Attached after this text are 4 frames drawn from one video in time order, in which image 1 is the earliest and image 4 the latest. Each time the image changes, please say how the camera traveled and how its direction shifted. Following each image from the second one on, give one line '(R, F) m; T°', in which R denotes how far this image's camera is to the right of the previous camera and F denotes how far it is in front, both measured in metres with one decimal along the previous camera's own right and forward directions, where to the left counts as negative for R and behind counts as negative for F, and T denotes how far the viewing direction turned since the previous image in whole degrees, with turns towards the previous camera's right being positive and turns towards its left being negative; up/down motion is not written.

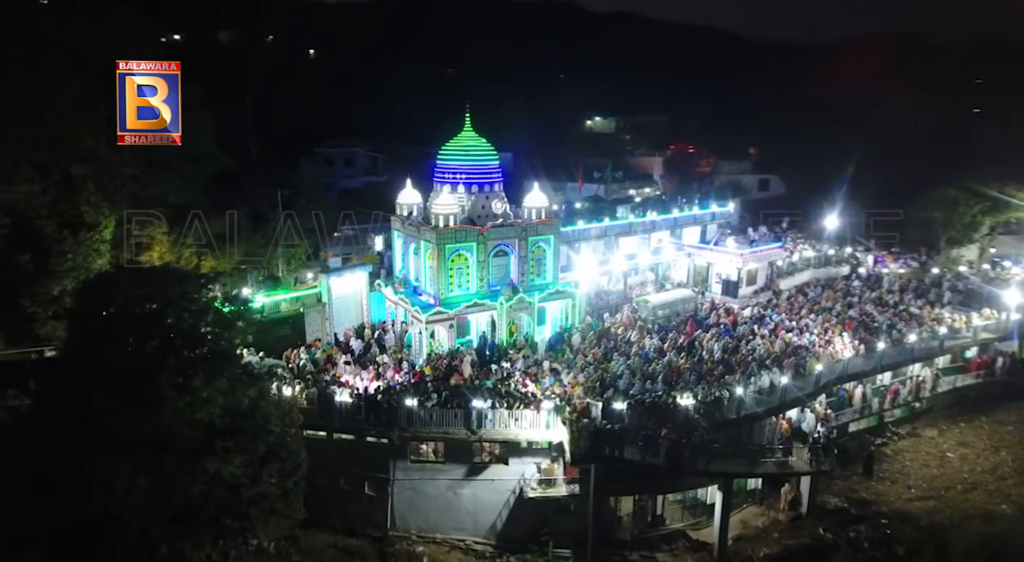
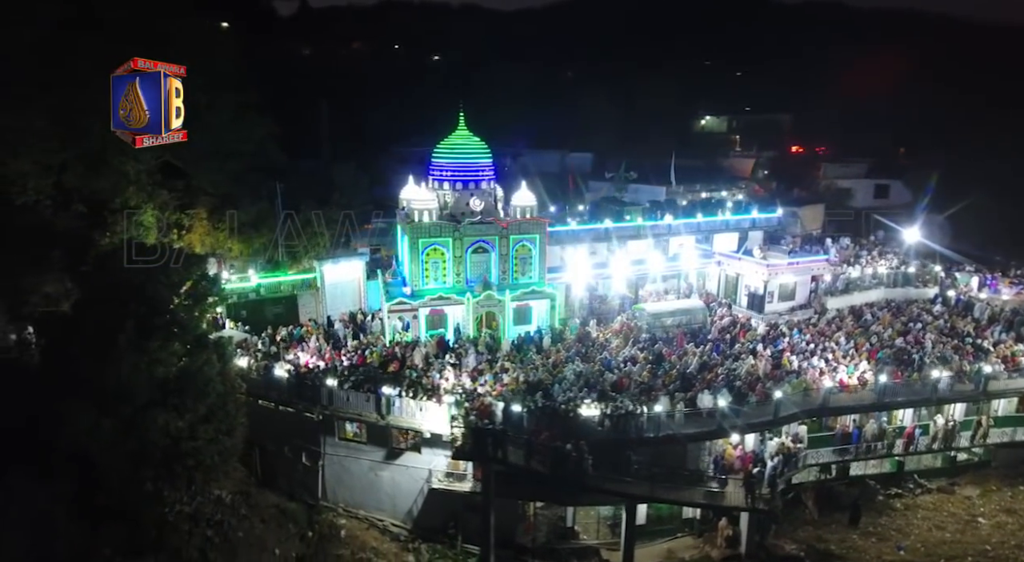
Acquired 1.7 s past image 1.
(+6.8, +0.8) m; -15°
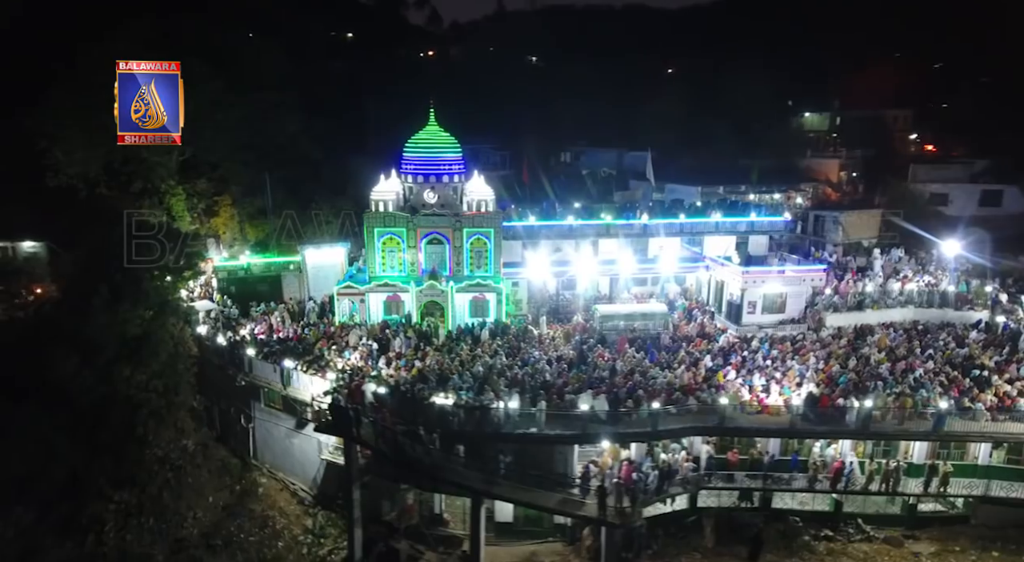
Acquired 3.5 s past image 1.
(+7.6, +0.7) m; -14°
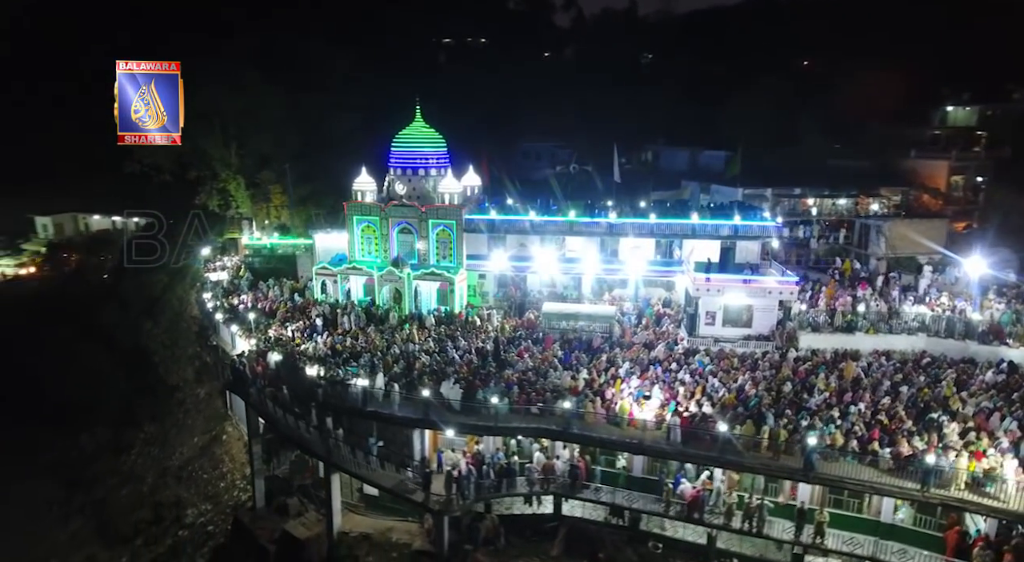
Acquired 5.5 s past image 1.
(+8.5, +0.9) m; -17°
